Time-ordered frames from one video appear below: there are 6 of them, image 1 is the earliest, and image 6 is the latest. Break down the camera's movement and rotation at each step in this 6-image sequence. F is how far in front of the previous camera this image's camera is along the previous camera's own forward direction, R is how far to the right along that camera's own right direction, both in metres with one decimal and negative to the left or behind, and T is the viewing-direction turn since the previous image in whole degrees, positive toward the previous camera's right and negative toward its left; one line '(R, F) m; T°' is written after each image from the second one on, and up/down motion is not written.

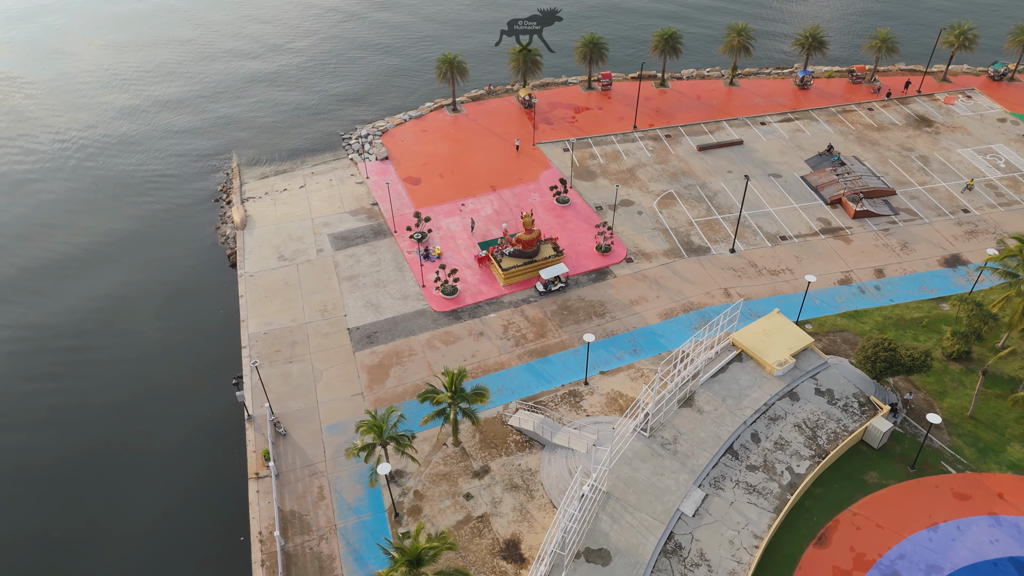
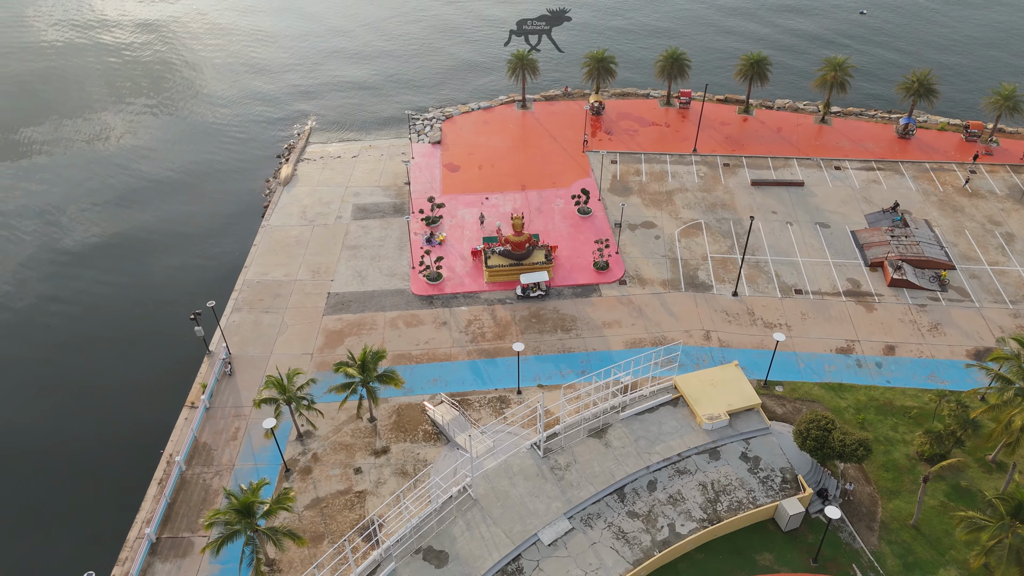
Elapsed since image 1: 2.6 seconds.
(+12.9, +1.3) m; -13°
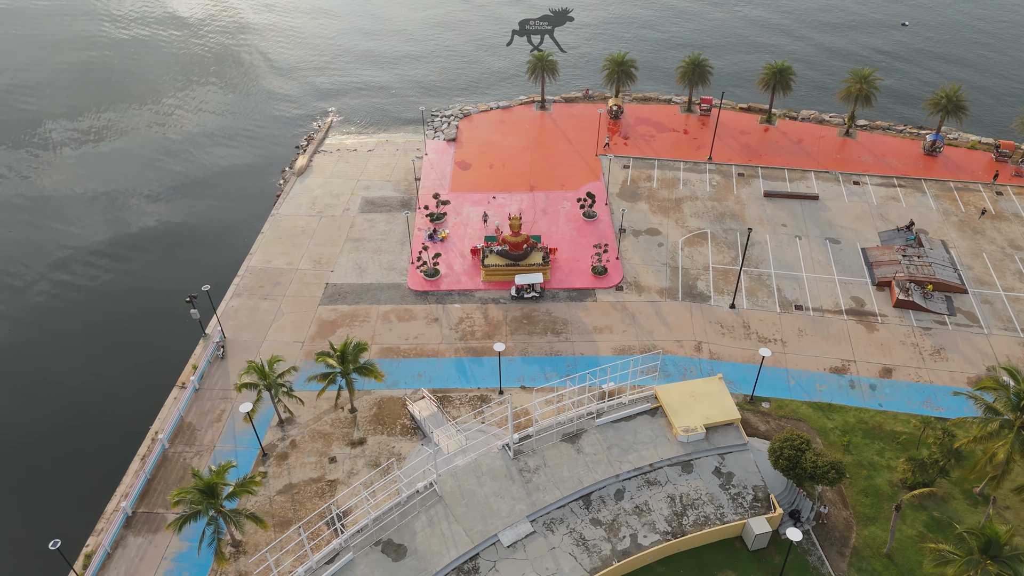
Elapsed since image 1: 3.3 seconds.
(+3.5, +0.1) m; -4°
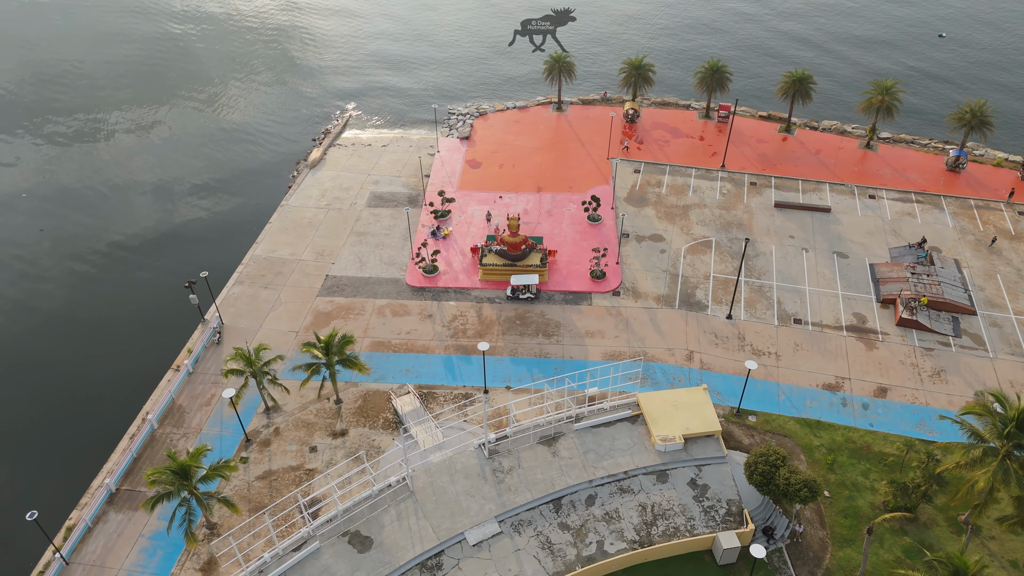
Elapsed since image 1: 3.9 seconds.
(+3.0, 0.0) m; -3°
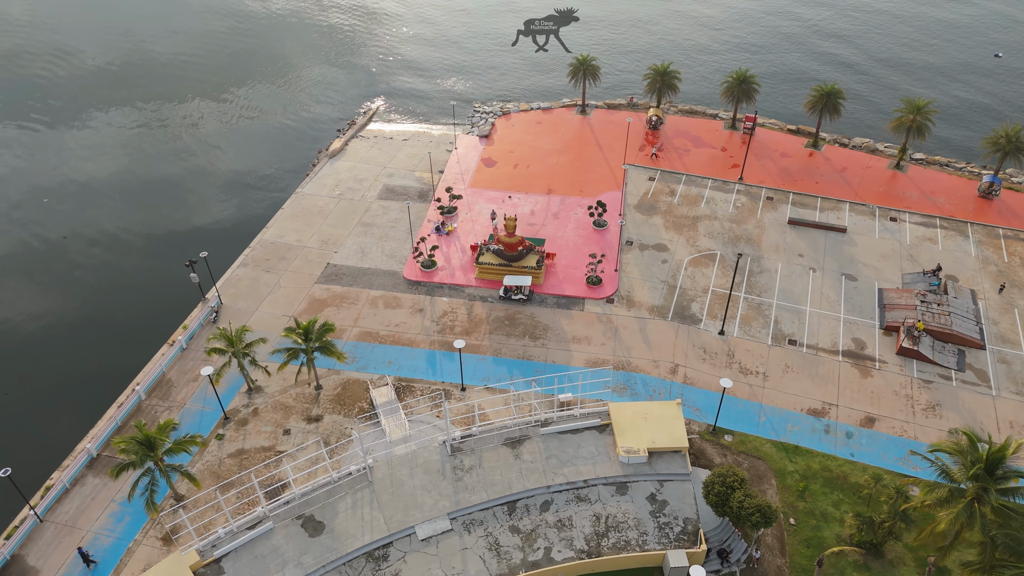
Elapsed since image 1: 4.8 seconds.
(+4.5, +0.2) m; -5°
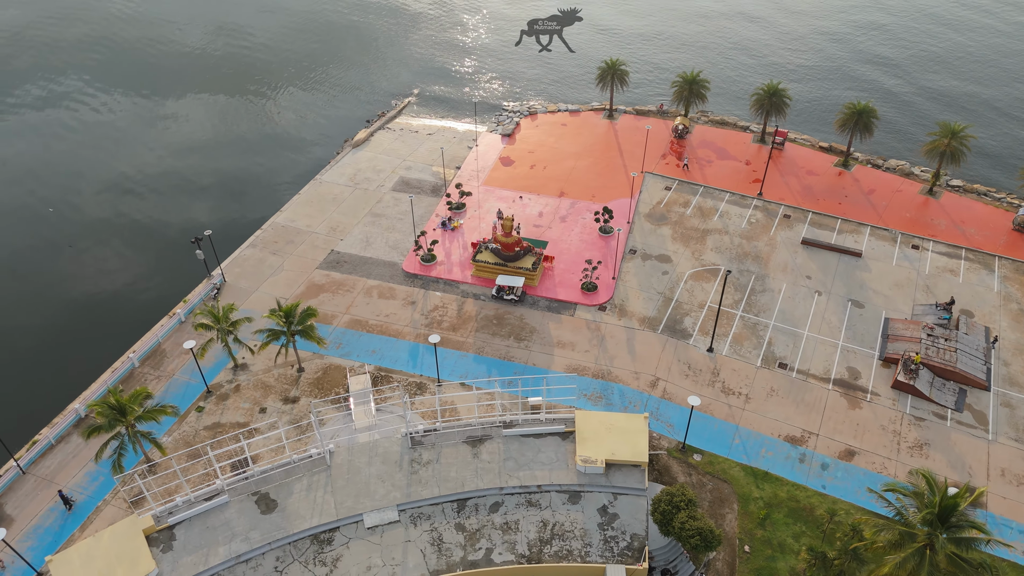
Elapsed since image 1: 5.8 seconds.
(+5.1, +0.2) m; -5°
